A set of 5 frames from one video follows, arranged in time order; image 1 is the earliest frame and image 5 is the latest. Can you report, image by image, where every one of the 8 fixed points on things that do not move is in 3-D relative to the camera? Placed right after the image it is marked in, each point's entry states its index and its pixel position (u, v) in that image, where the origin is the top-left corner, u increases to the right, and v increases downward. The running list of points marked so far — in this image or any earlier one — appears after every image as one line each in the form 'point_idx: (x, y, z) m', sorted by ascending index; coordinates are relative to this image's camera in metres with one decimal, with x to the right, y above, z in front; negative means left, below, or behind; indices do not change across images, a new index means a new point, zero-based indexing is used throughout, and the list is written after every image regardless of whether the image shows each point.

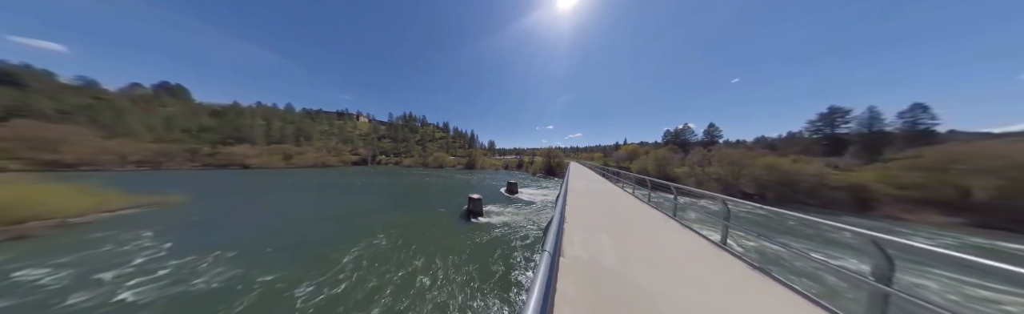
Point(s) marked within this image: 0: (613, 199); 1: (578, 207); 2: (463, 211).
0: (+5.9, -2.5, +9.1) m
1: (+3.3, -2.5, +7.2) m
2: (-5.7, -6.2, +15.8) m
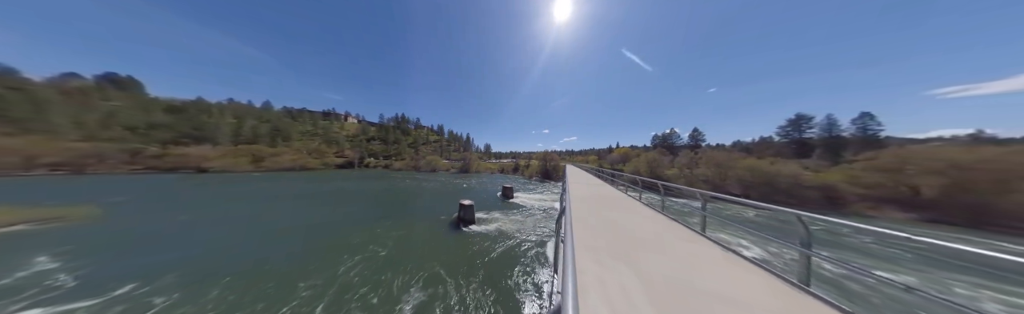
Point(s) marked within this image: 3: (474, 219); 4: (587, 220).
0: (+5.6, -2.6, +8.5) m
1: (+3.0, -2.6, +6.6) m
2: (-6.2, -6.4, +14.8) m
3: (-3.7, -5.9, +13.7) m
4: (+3.0, -2.6, +5.9) m
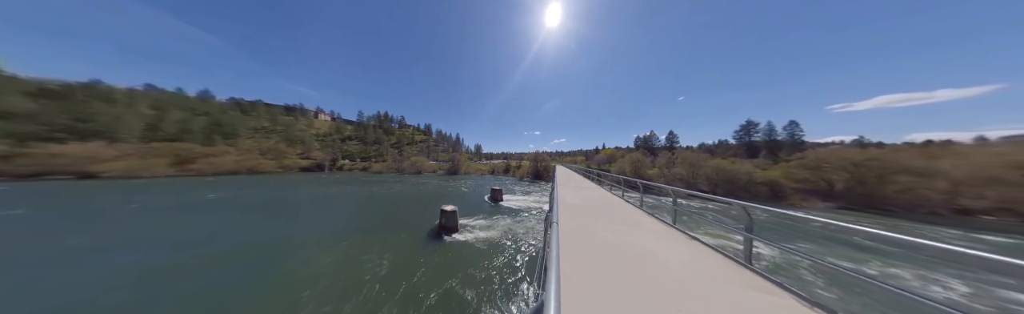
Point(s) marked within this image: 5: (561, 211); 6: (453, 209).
0: (+5.0, -2.6, +7.8) m
1: (+2.5, -2.6, +5.7) m
2: (-7.2, -6.5, +13.3) m
3: (-4.7, -5.9, +12.4) m
4: (+2.5, -2.6, +5.0) m
5: (+2.4, -2.5, +6.6) m
6: (-4.9, -4.4, +12.2) m
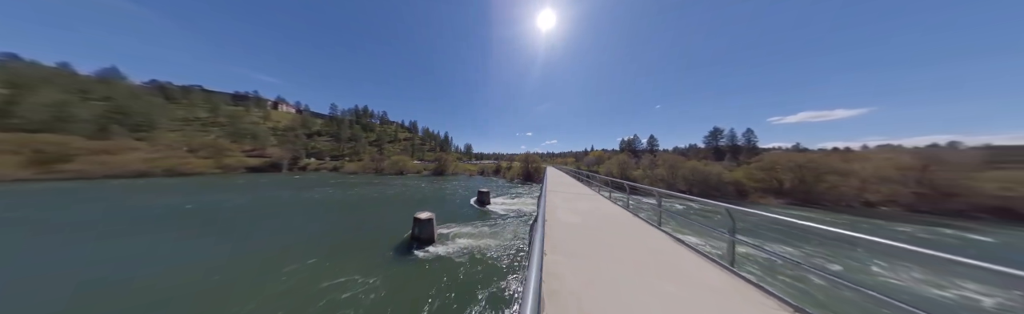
0: (+4.2, -2.7, +6.8) m
1: (+1.9, -2.7, +4.6) m
2: (-8.3, -6.5, +11.7) m
3: (-5.7, -6.0, +10.9) m
4: (+2.0, -2.7, +4.0) m
5: (+1.8, -2.6, +5.5) m
6: (-5.9, -4.4, +10.7) m
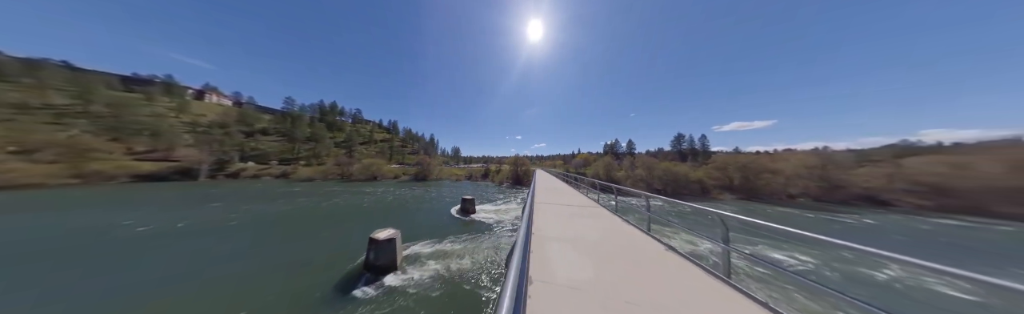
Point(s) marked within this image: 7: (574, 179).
0: (+3.8, -2.8, +5.2) m
1: (+1.6, -2.7, +2.8) m
2: (-9.0, -6.6, +9.0) m
3: (-6.4, -6.1, +8.4) m
4: (+1.7, -2.6, +2.2) m
5: (+1.4, -2.6, +3.7) m
6: (-6.6, -4.5, +8.3) m
7: (+7.5, -2.6, +15.1) m
